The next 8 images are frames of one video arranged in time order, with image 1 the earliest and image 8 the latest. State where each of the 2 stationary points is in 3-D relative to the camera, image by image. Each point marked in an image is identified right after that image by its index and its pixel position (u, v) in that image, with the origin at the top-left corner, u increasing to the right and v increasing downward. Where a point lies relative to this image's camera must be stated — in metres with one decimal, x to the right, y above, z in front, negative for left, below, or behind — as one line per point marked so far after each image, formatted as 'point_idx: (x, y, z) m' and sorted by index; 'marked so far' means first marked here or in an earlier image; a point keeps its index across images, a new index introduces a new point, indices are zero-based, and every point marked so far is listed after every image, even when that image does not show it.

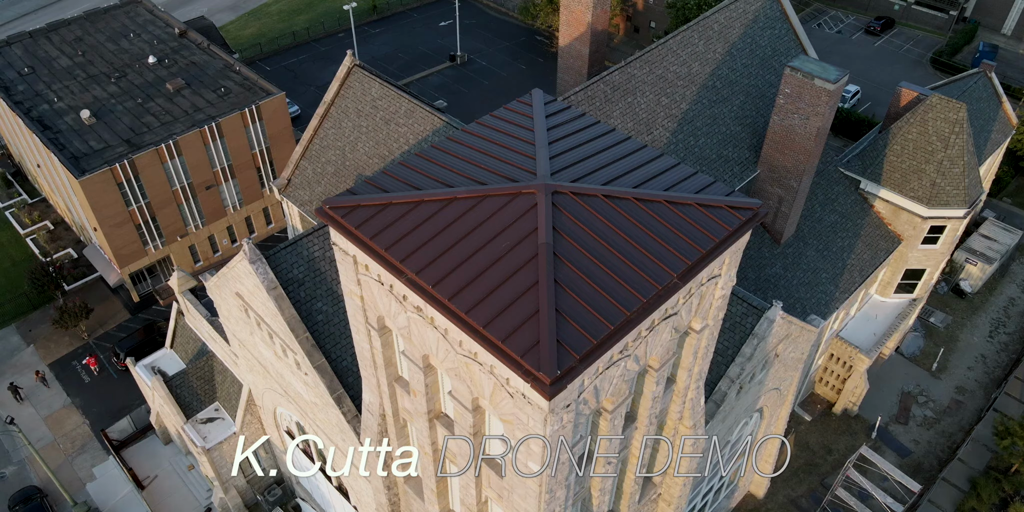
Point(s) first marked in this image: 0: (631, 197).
0: (+1.9, +1.0, +11.6) m
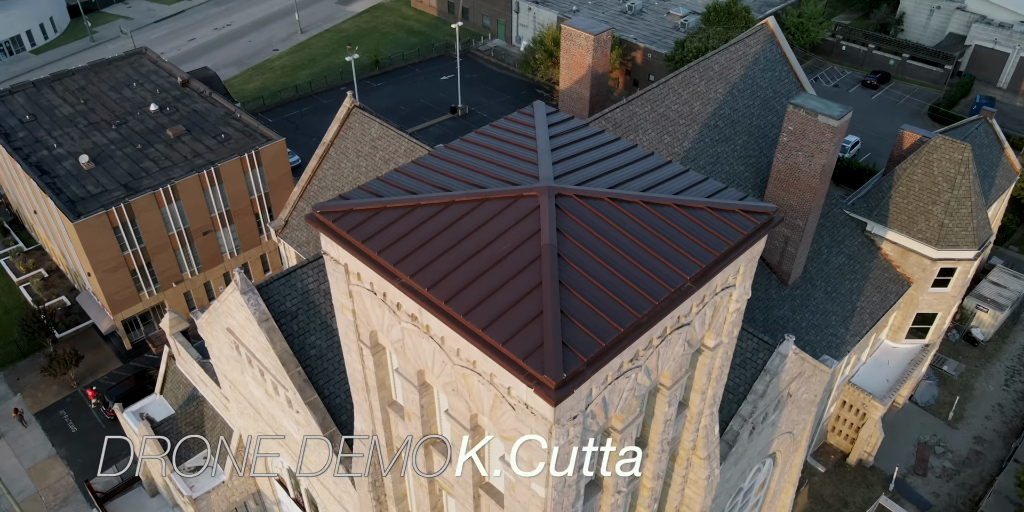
0: (+1.9, +0.9, +11.0) m
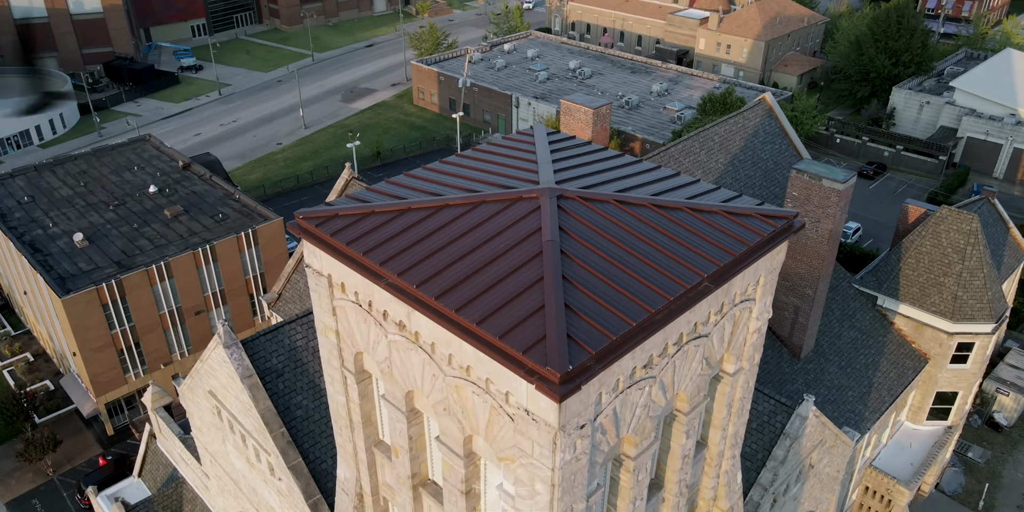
0: (+1.9, +0.7, +10.2) m
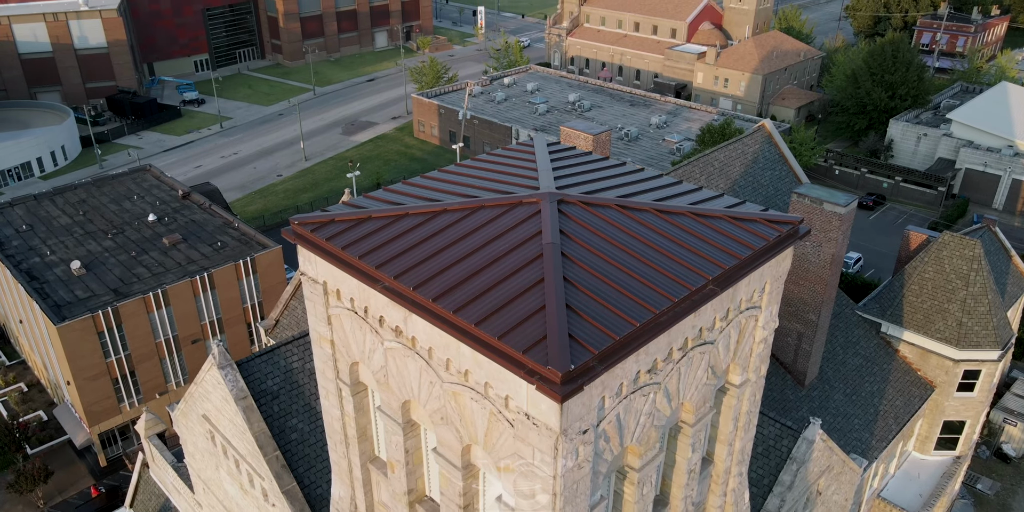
0: (+1.9, +0.7, +10.0) m
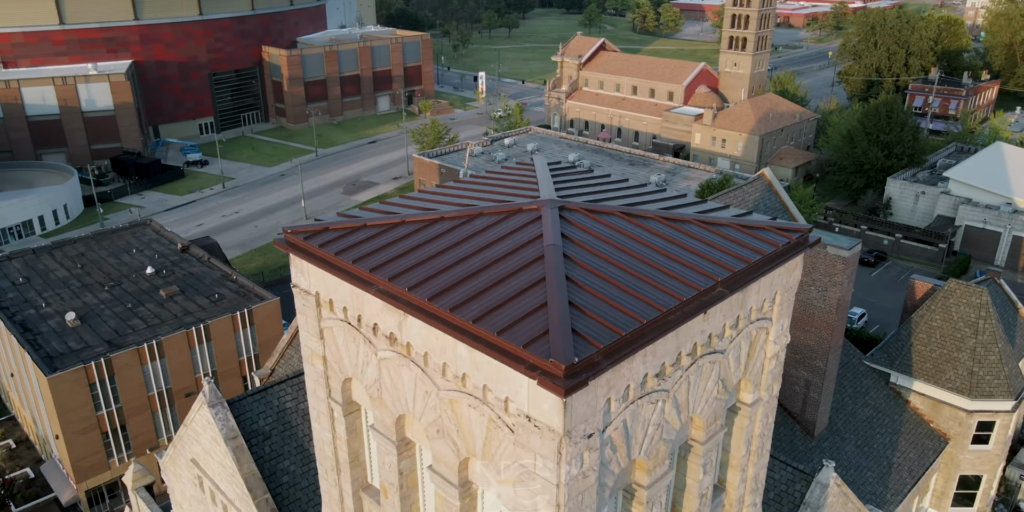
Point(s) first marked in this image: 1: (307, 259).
0: (+1.9, +0.5, +9.7) m
1: (-2.6, 0.0, +9.3) m
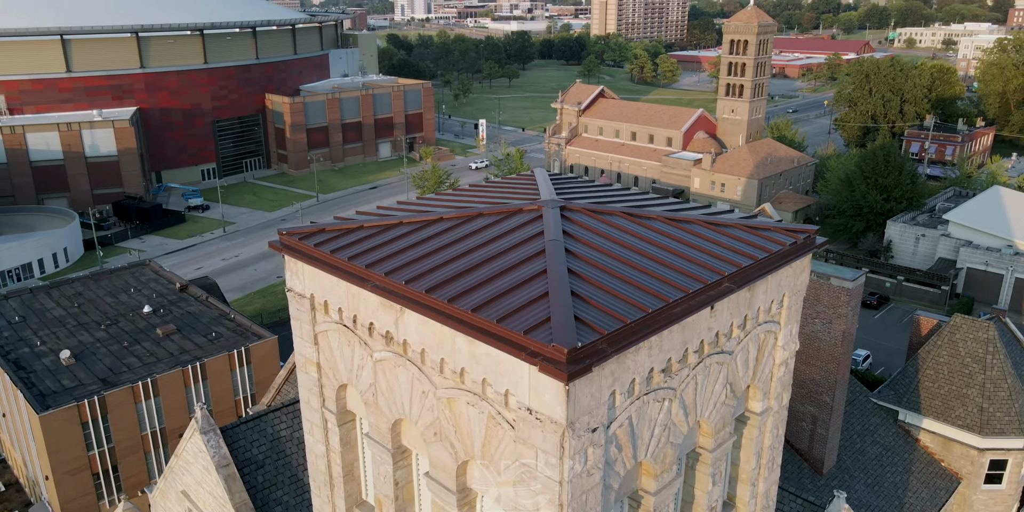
0: (+1.9, +0.5, +9.5) m
1: (-2.6, 0.0, +9.1) m
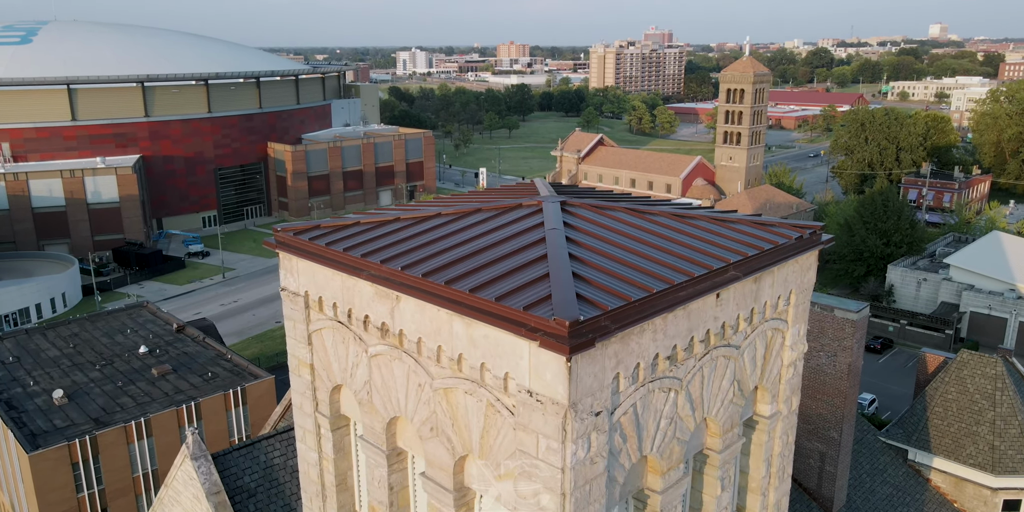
0: (+1.9, +0.5, +9.4) m
1: (-2.6, 0.0, +8.9) m
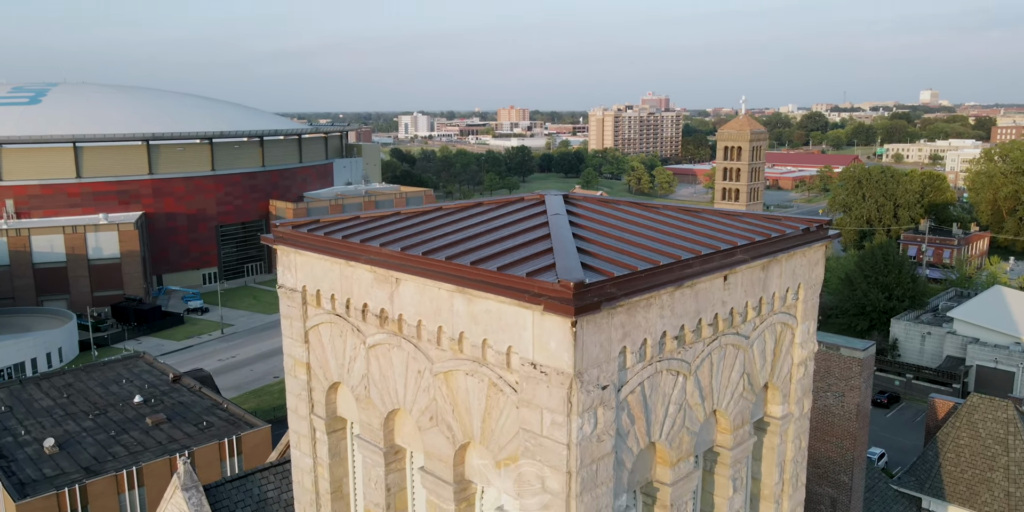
0: (+1.9, +0.6, +9.3) m
1: (-2.6, +0.1, +8.8) m
